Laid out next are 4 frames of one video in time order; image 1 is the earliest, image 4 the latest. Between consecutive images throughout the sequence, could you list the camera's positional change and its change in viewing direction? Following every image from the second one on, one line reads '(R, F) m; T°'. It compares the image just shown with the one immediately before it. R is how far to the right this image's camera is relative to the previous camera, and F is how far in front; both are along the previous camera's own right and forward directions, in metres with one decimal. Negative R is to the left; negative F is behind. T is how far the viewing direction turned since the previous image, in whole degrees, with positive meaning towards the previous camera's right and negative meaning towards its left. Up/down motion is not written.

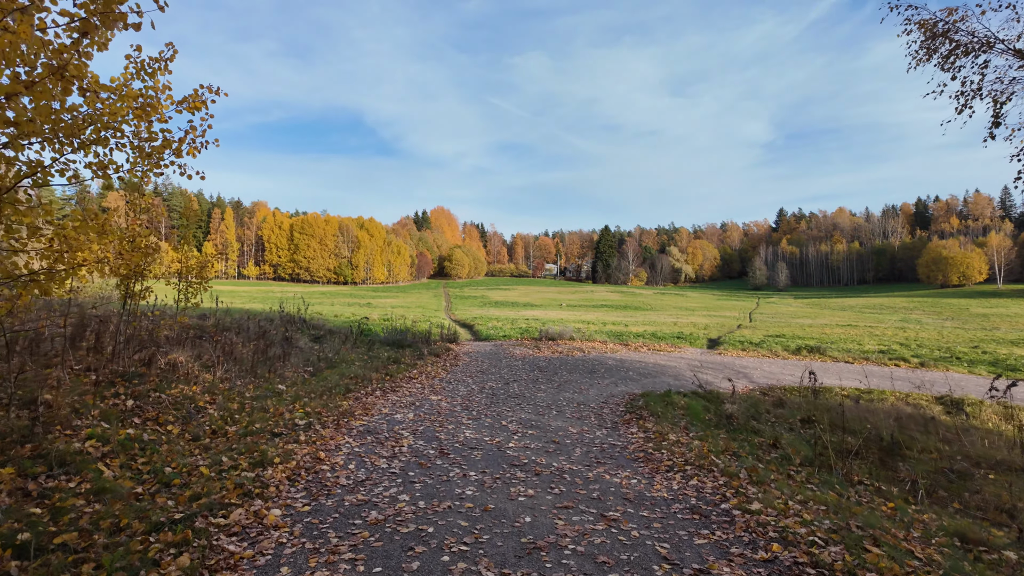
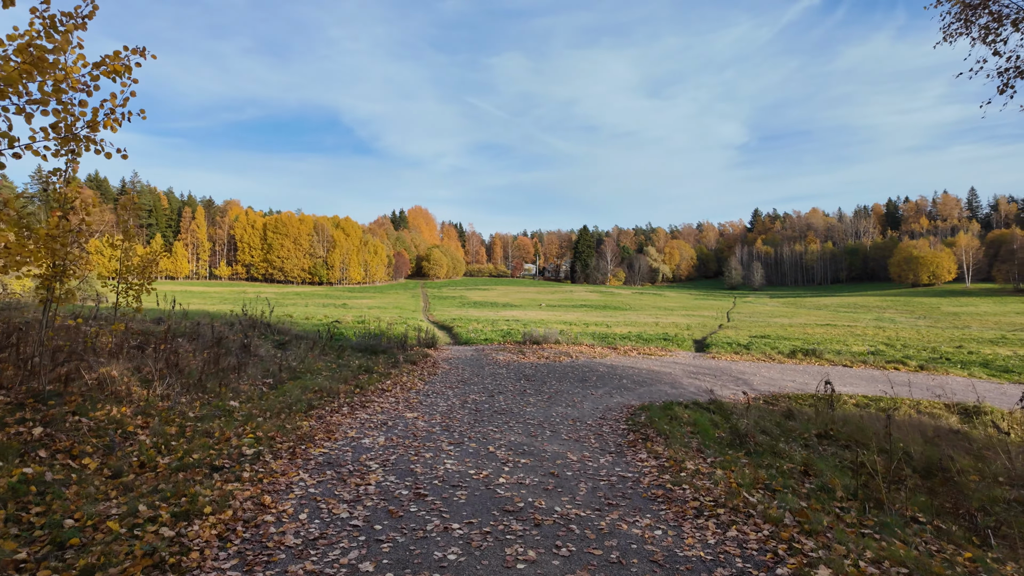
(-0.2, +1.5) m; +2°
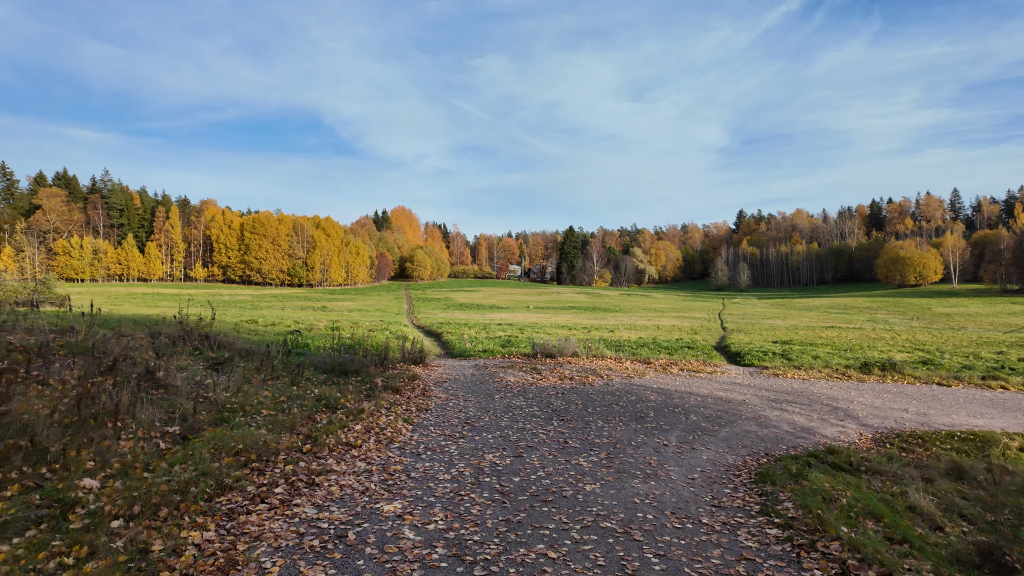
(-0.8, +4.9) m; +2°
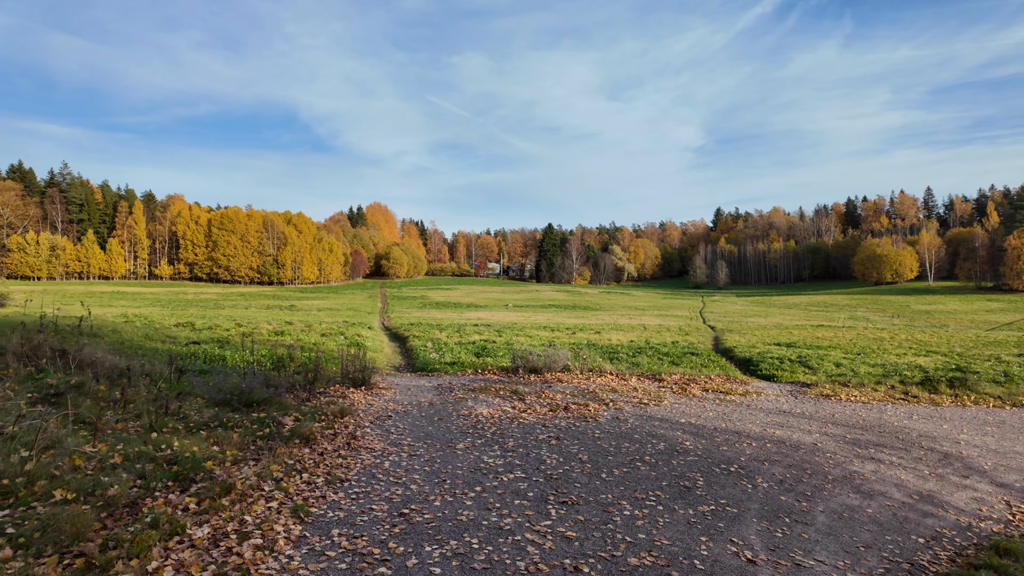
(+0.1, +4.4) m; +2°
